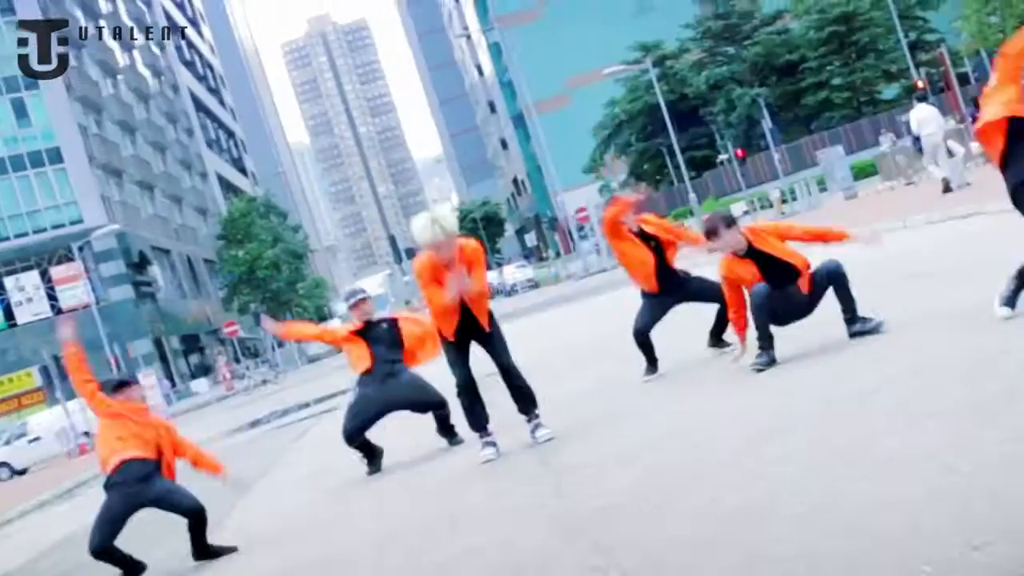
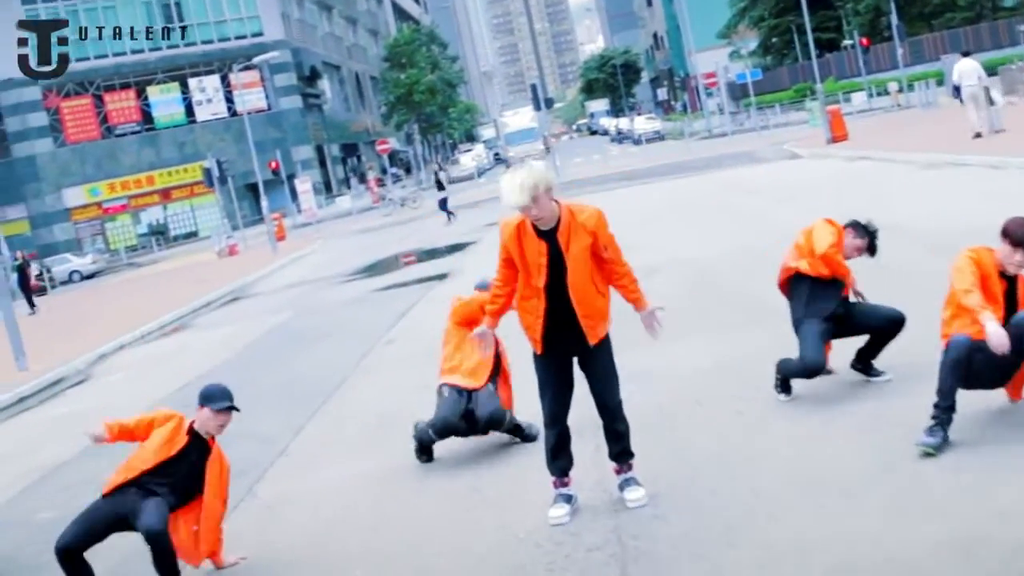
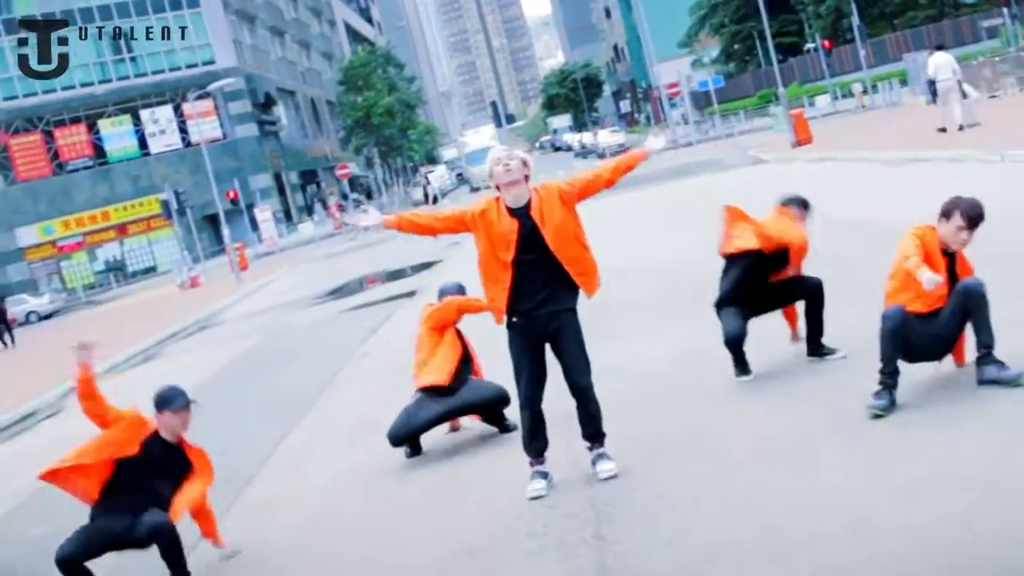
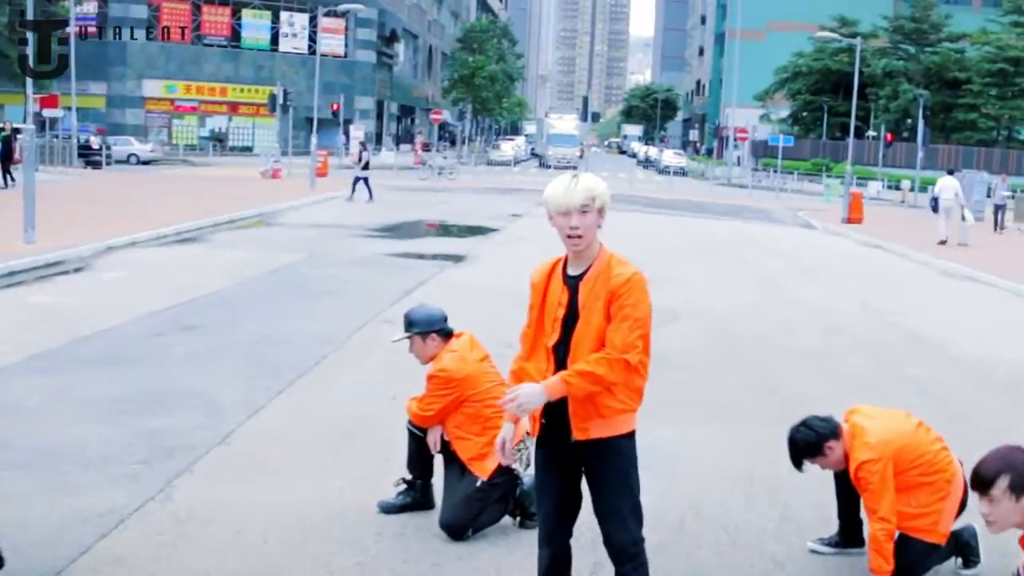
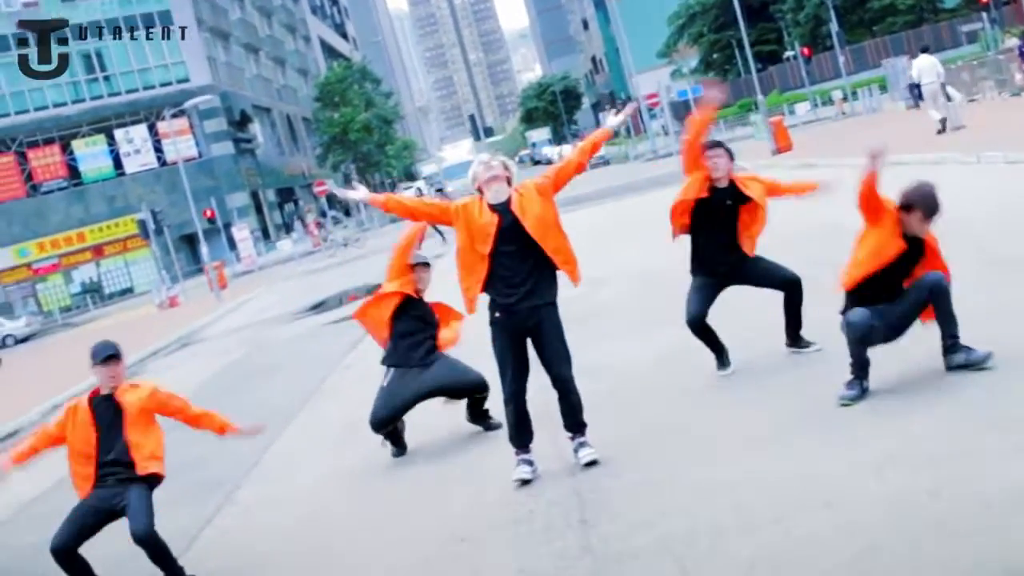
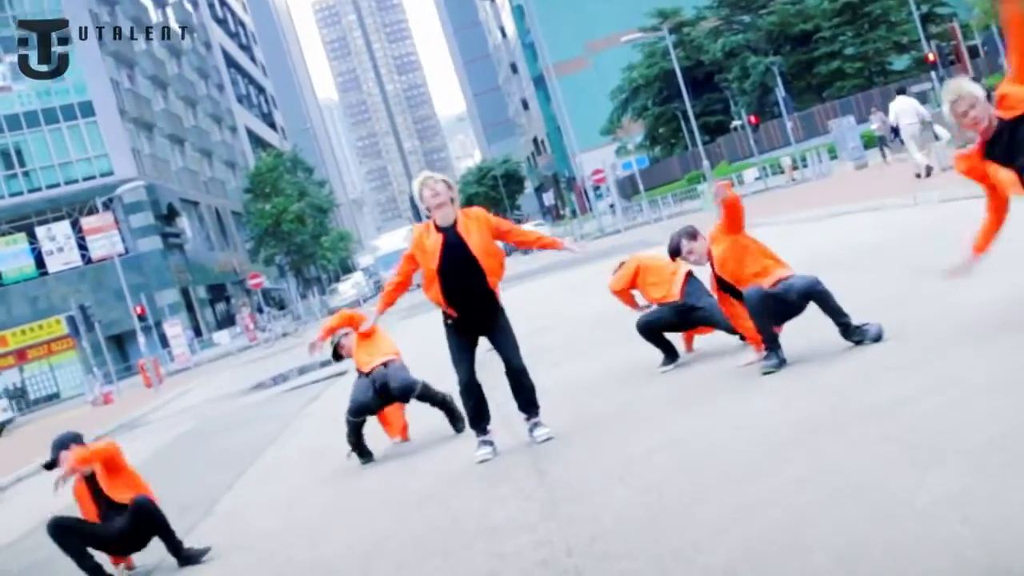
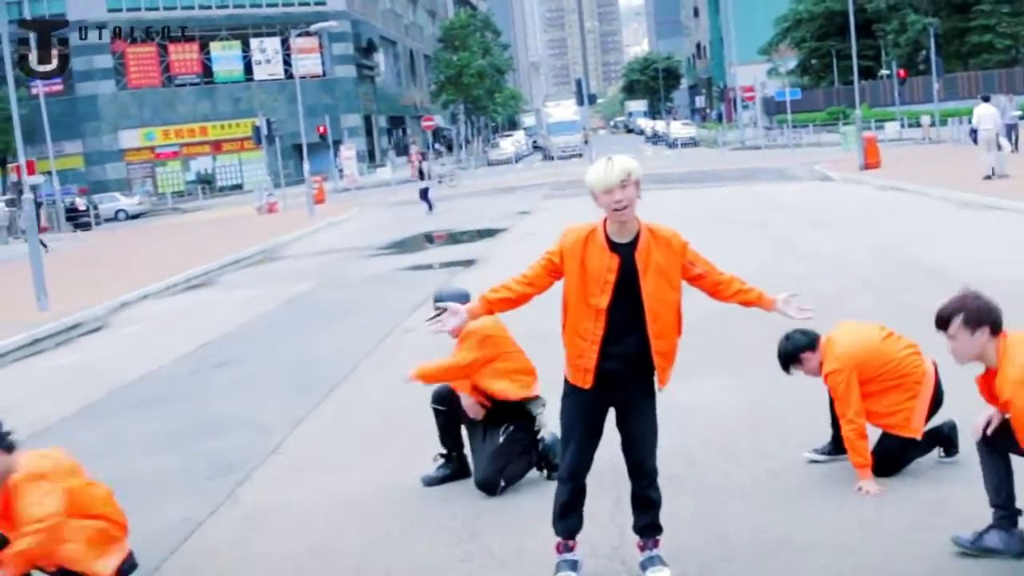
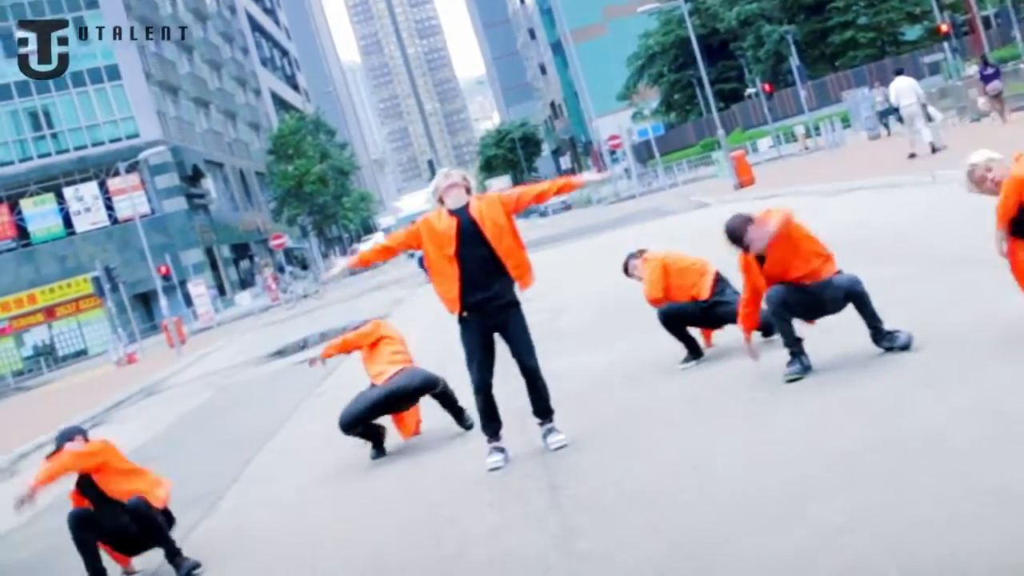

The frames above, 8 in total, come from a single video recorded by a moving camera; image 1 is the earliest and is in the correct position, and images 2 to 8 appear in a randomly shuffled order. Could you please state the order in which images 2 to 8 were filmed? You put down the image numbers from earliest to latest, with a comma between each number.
6, 8, 5, 3, 2, 7, 4
